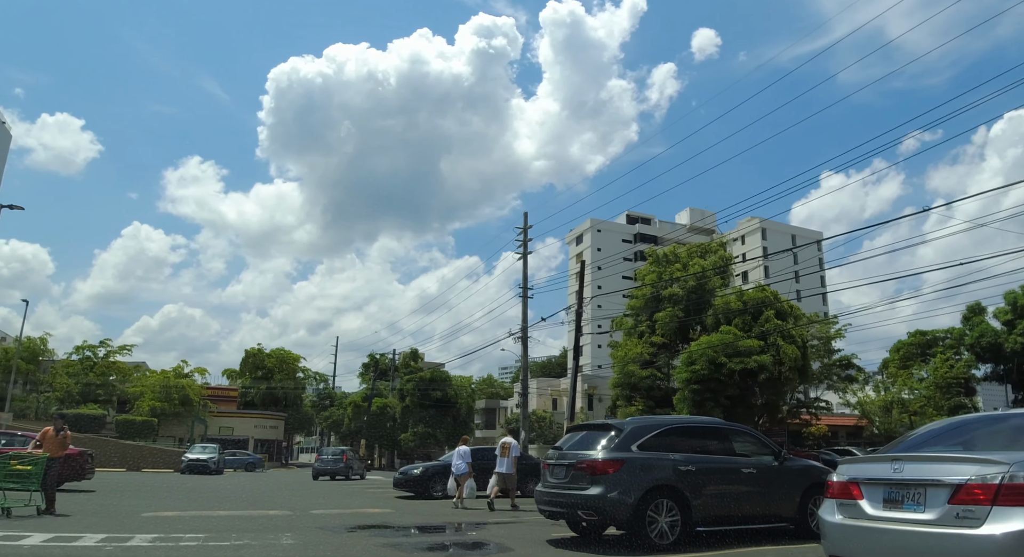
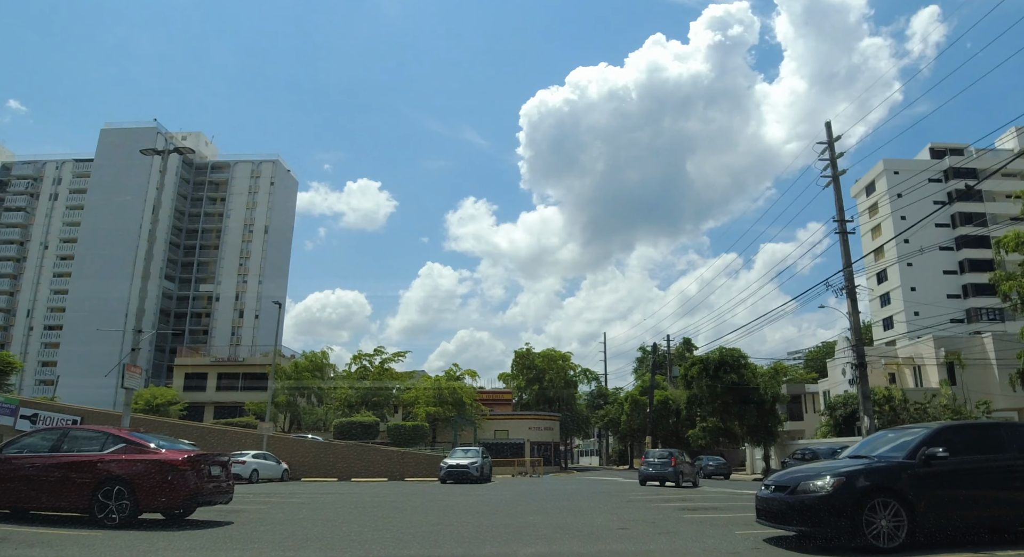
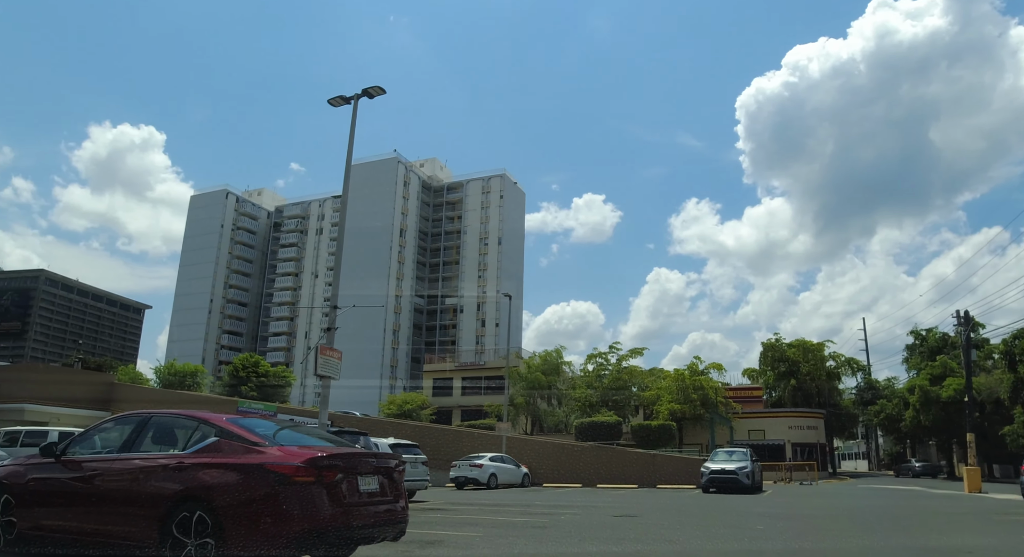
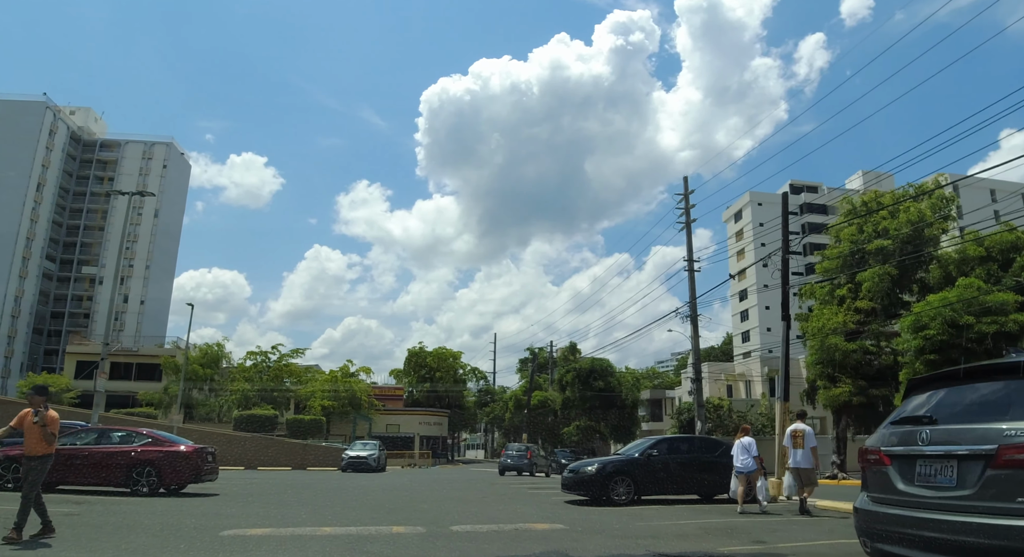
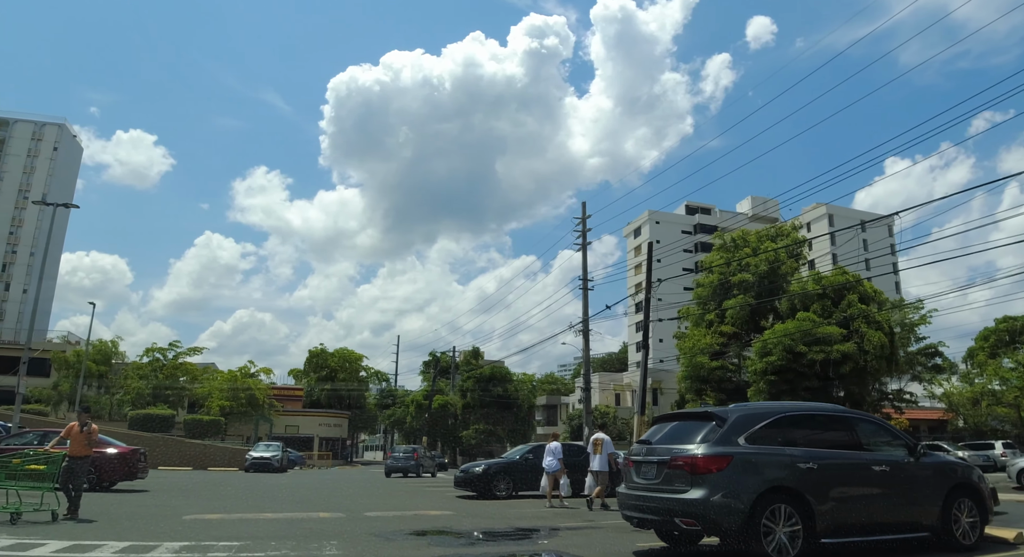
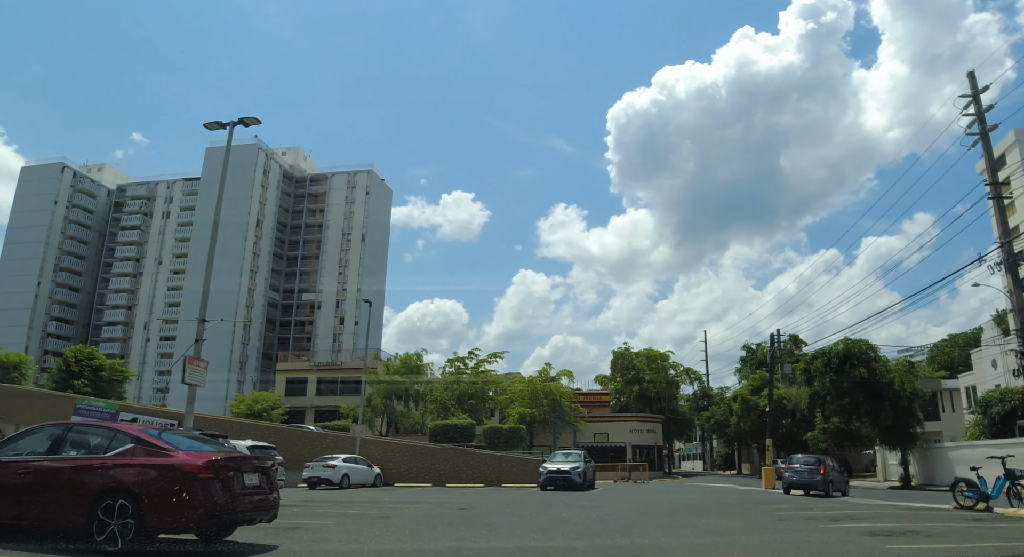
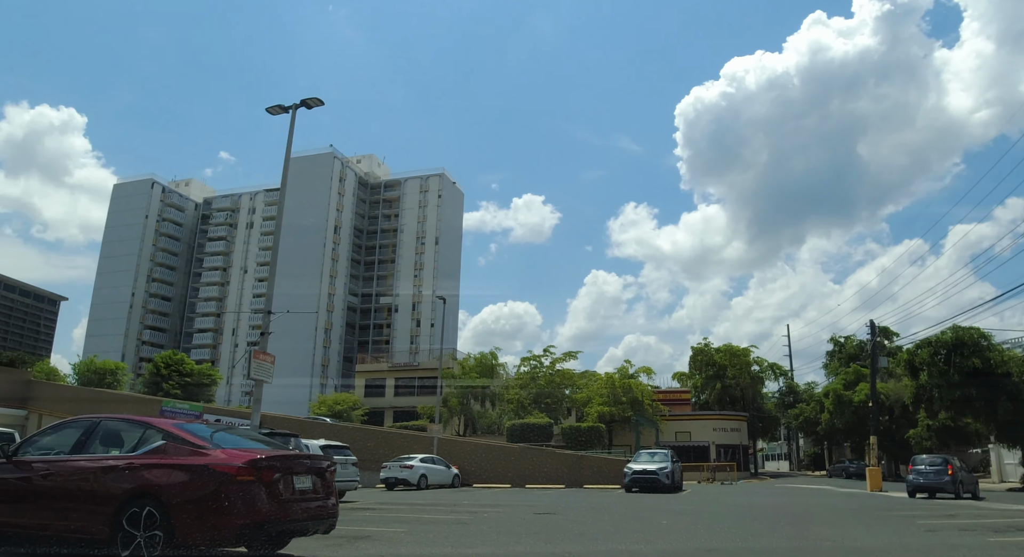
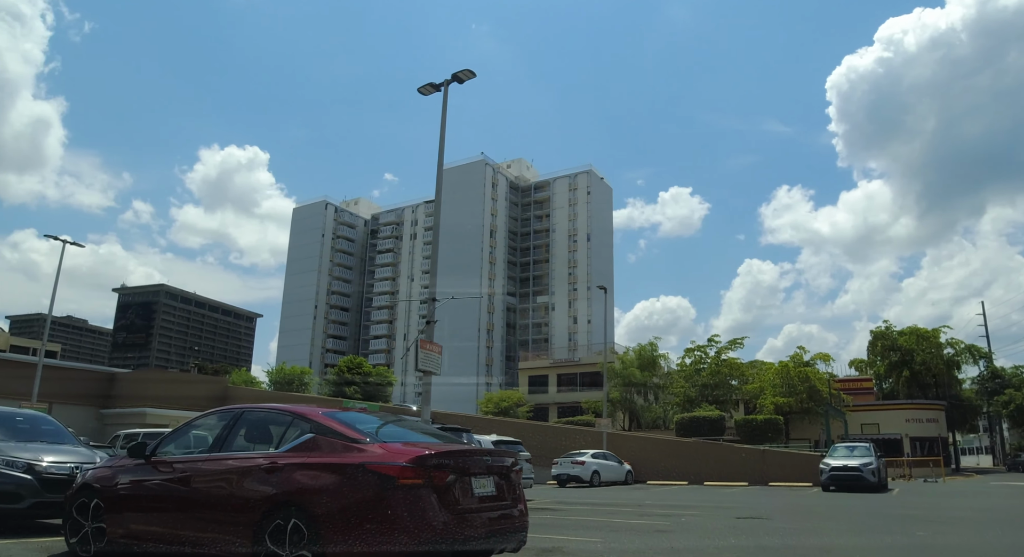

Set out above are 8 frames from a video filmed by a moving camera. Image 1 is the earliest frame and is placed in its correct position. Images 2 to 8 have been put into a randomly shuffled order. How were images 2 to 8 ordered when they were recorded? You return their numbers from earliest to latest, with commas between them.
5, 4, 2, 6, 7, 3, 8
